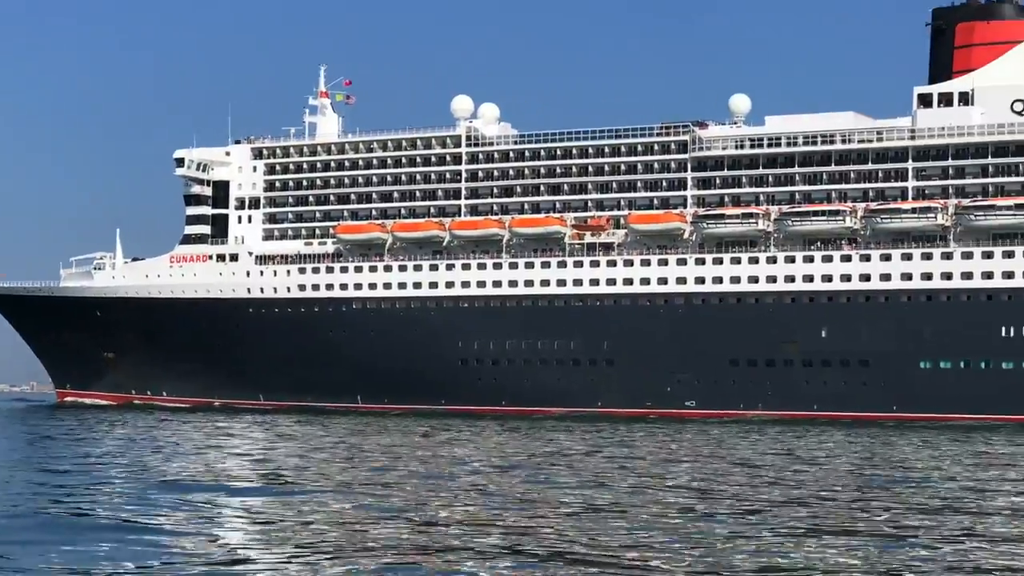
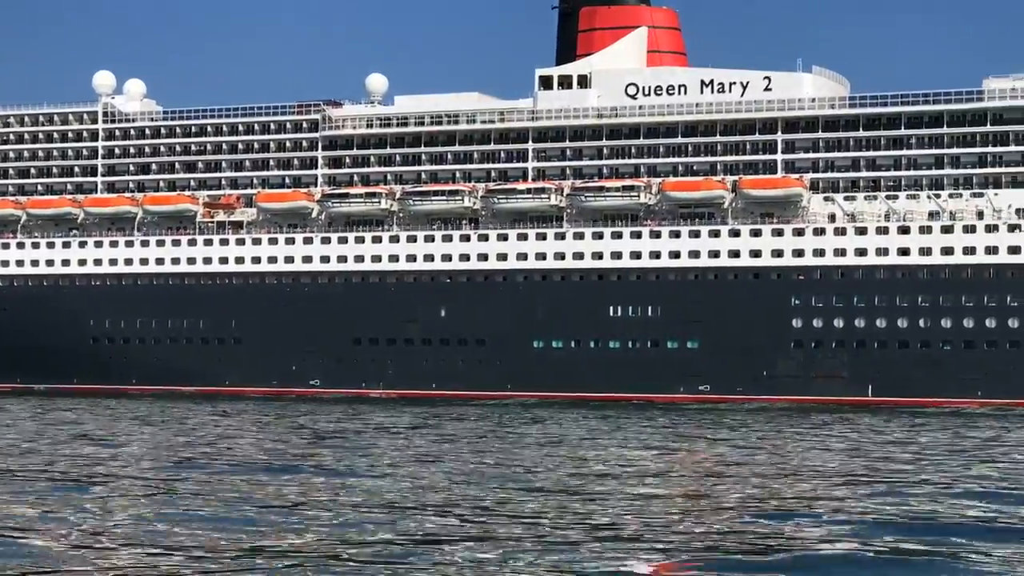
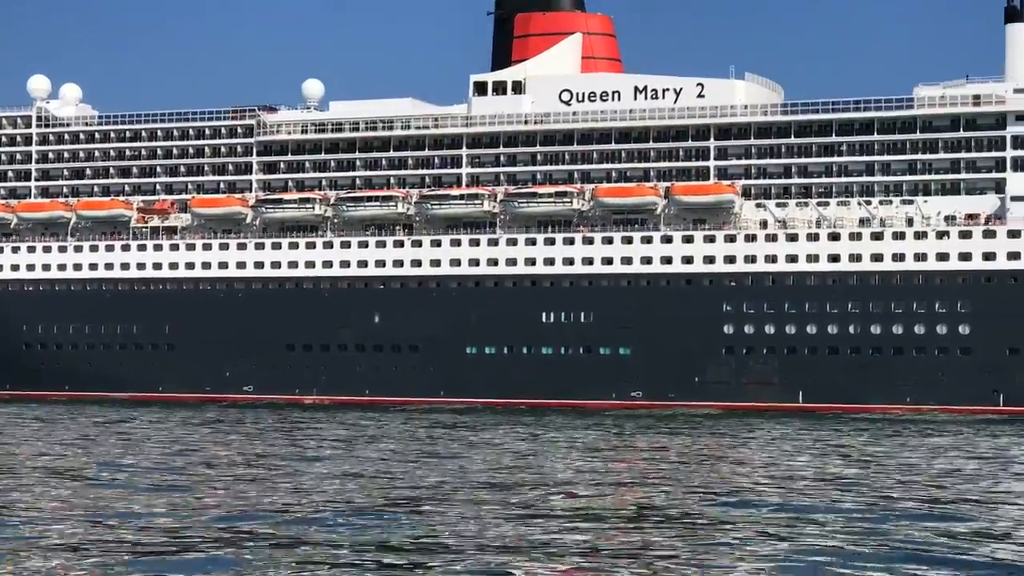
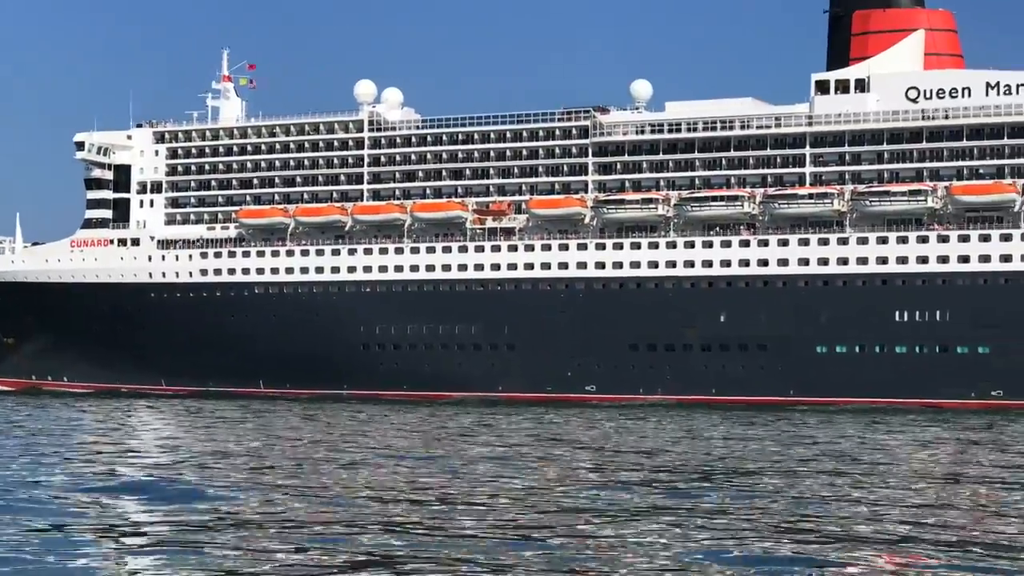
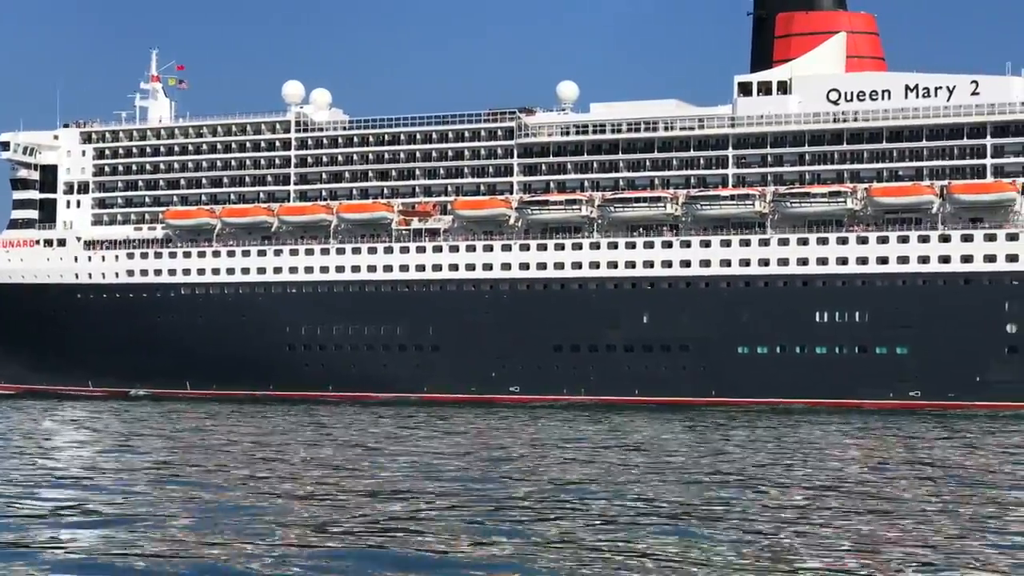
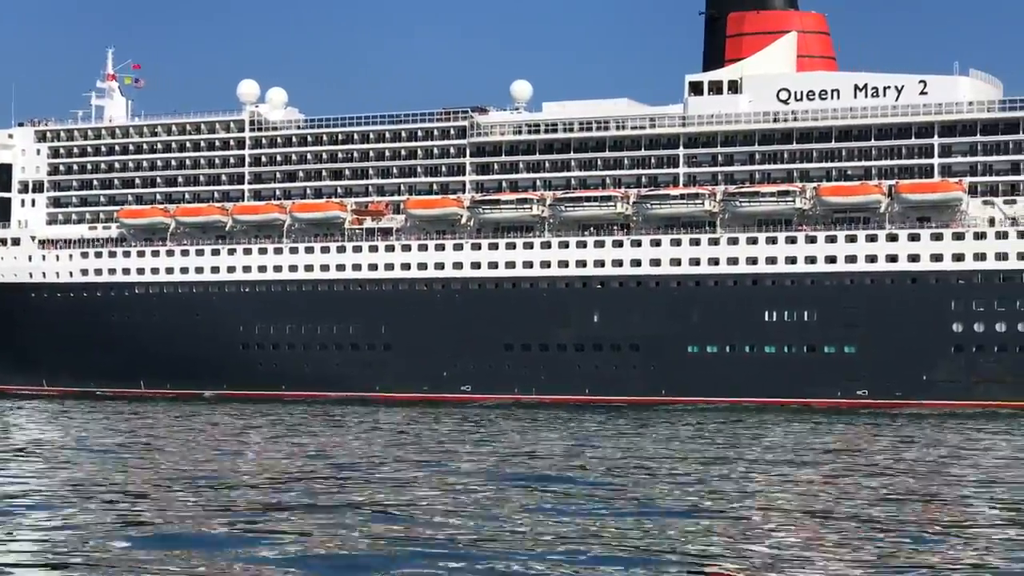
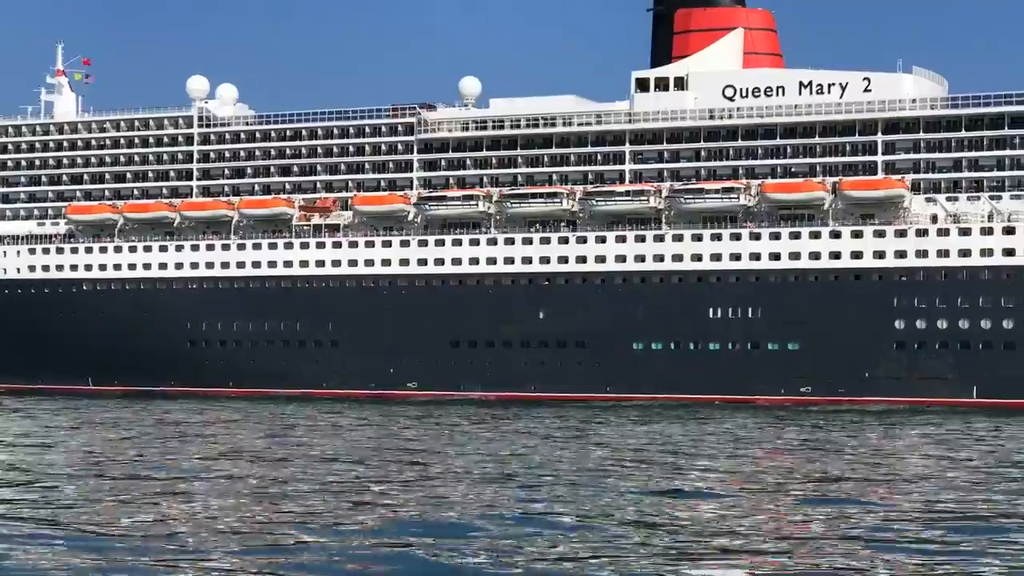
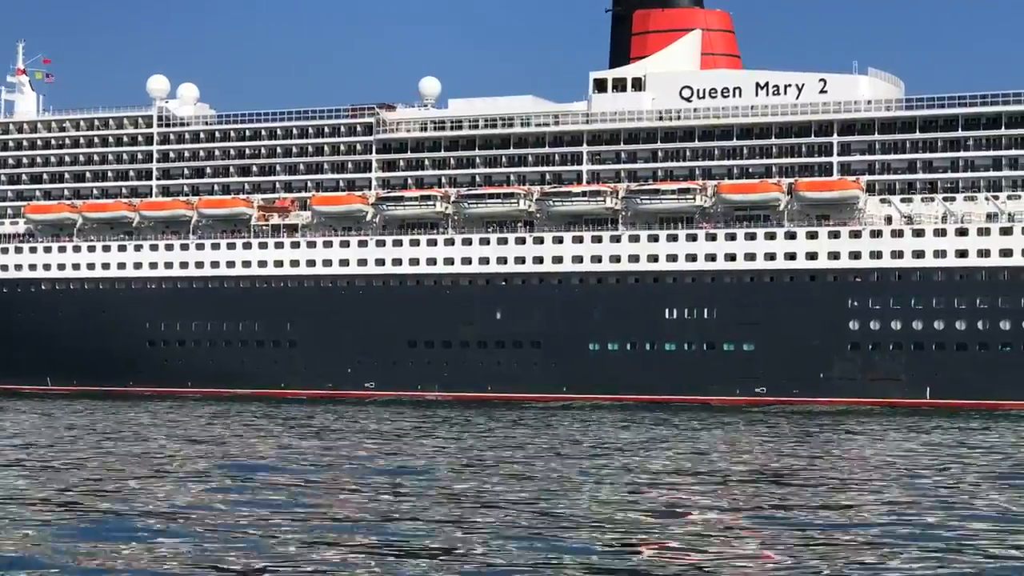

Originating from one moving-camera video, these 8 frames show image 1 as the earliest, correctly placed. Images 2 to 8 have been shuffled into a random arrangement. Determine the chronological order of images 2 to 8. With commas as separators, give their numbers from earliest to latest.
4, 5, 6, 7, 8, 2, 3
